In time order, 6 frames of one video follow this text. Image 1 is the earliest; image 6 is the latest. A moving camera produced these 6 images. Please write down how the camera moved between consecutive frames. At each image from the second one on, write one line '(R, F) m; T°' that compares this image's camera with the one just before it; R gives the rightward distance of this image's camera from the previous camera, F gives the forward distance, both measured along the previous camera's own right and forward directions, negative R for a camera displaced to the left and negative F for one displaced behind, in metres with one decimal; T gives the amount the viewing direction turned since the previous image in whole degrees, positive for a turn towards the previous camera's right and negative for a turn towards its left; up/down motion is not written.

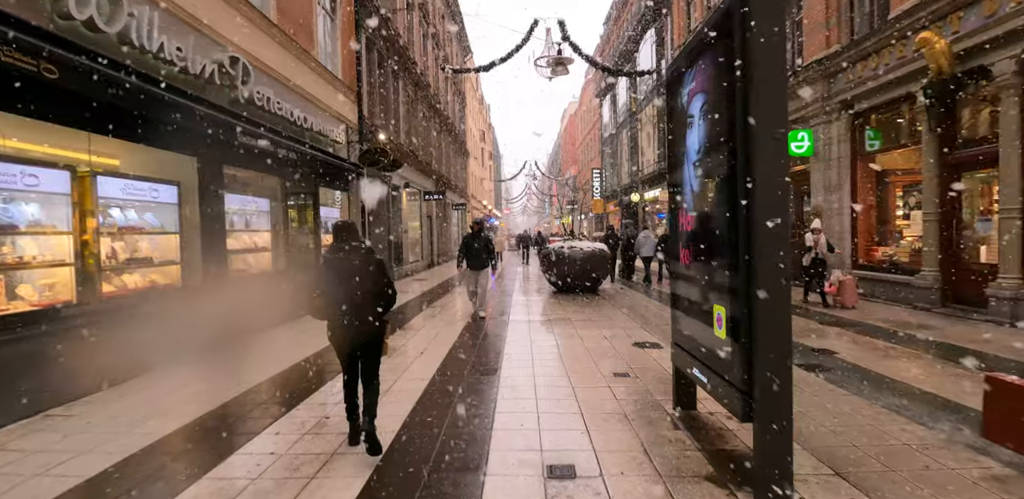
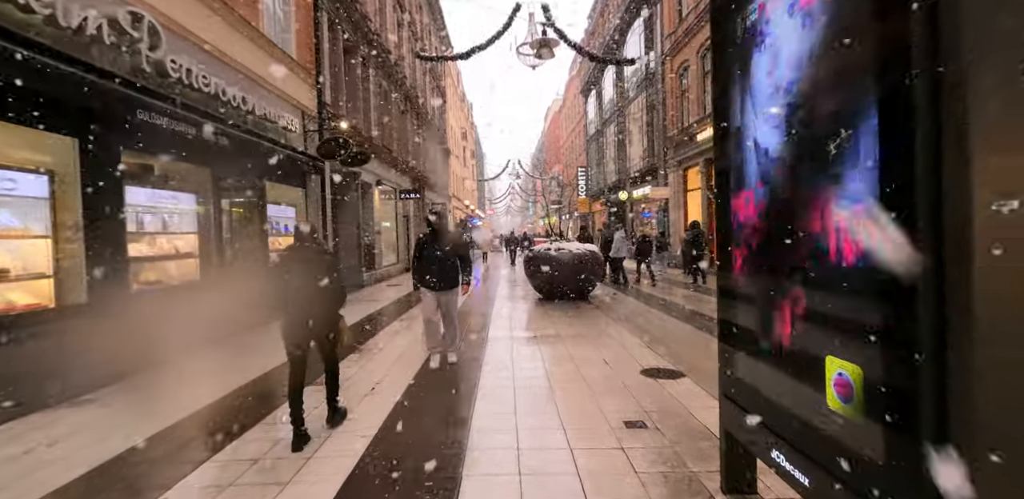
(+0.1, +1.4) m; +2°
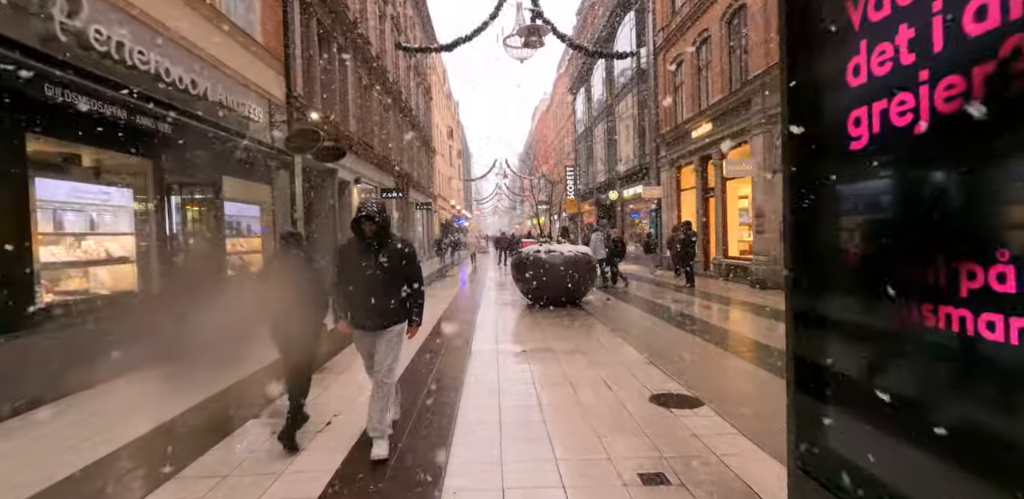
(0.0, +0.9) m; +1°
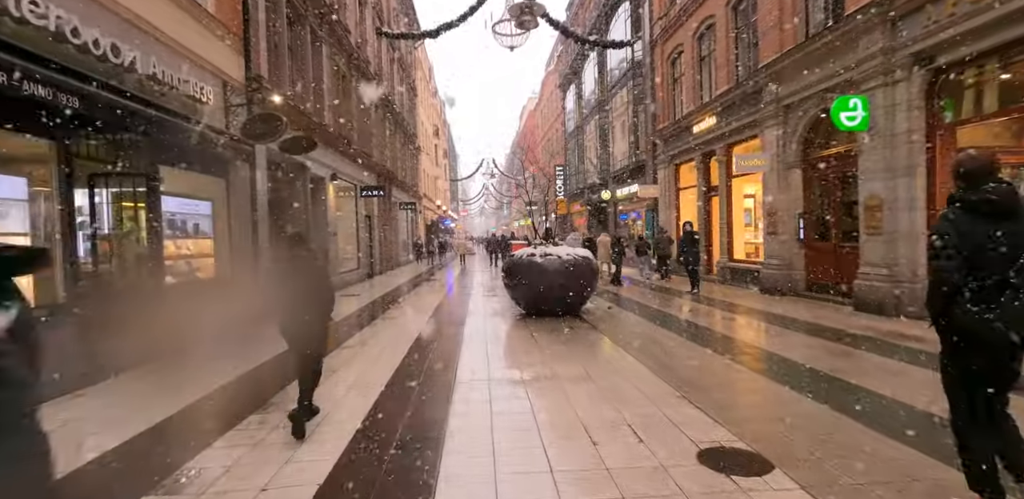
(-0.1, +1.2) m; +2°
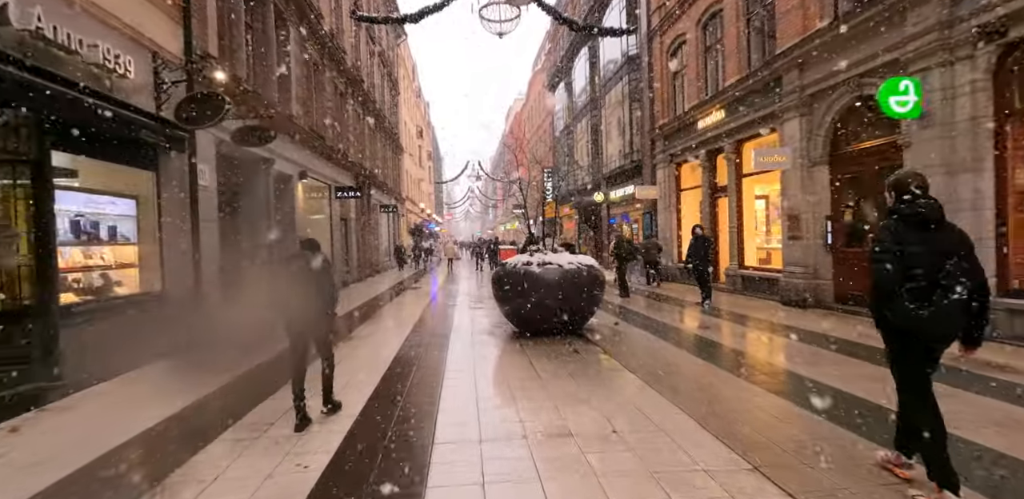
(-0.1, +1.4) m; +2°
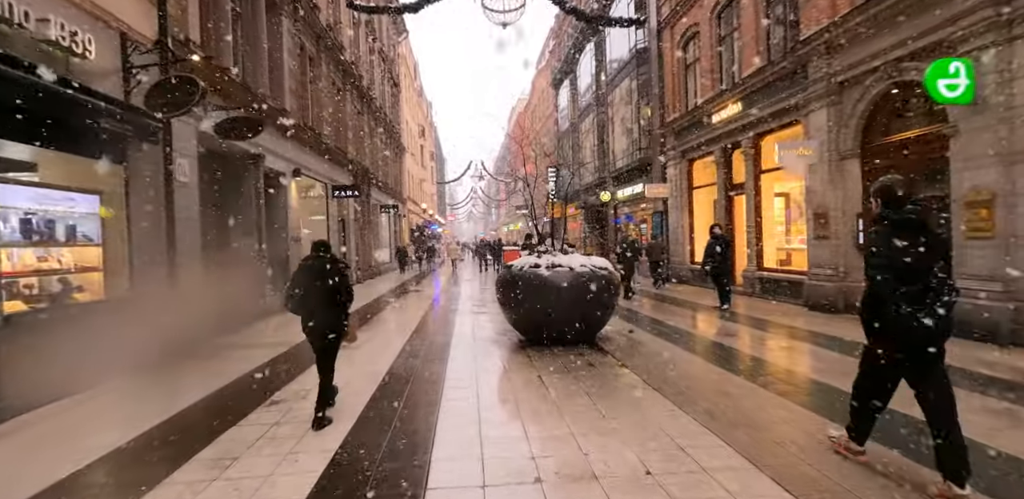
(0.0, +0.7) m; 0°
